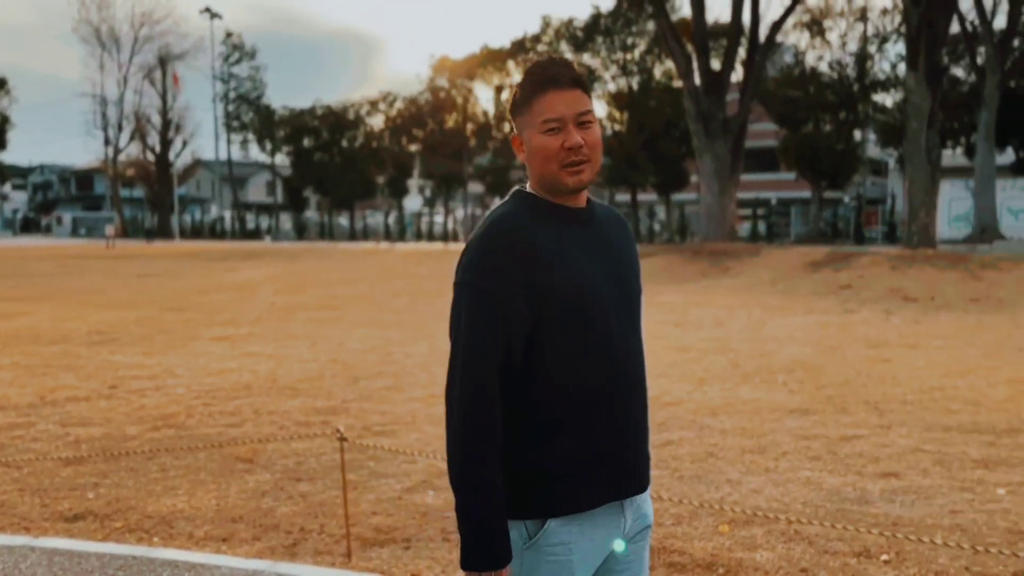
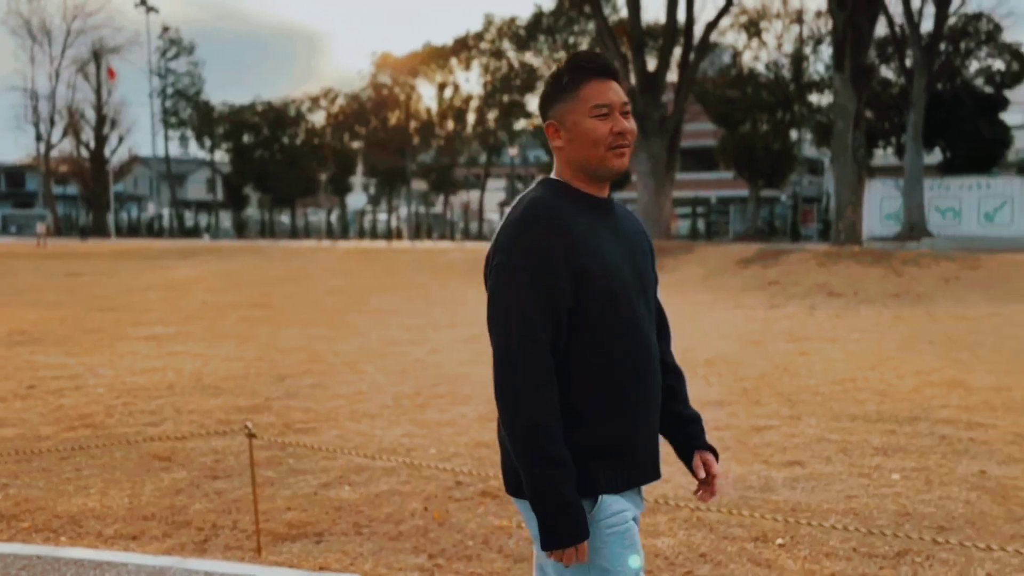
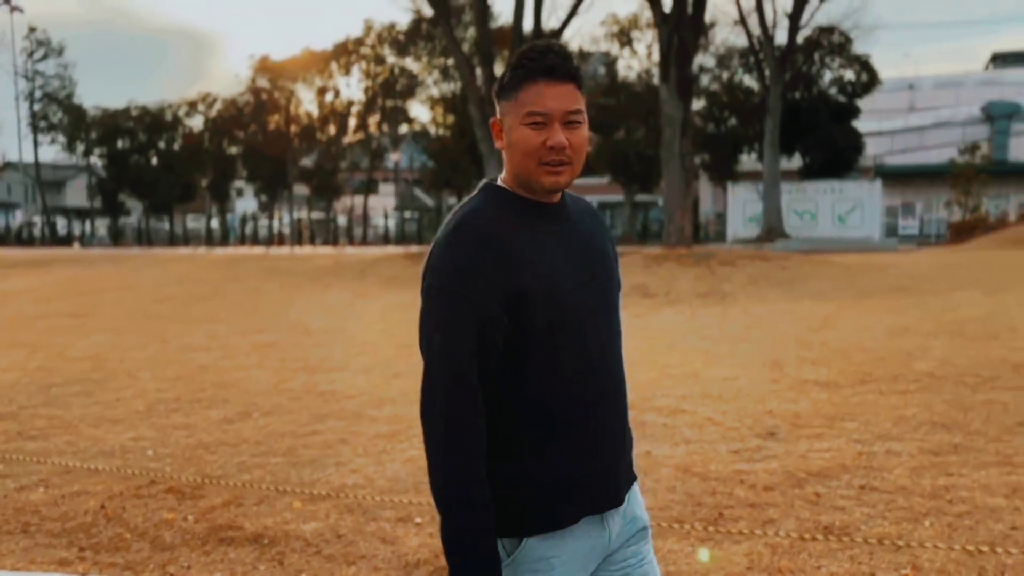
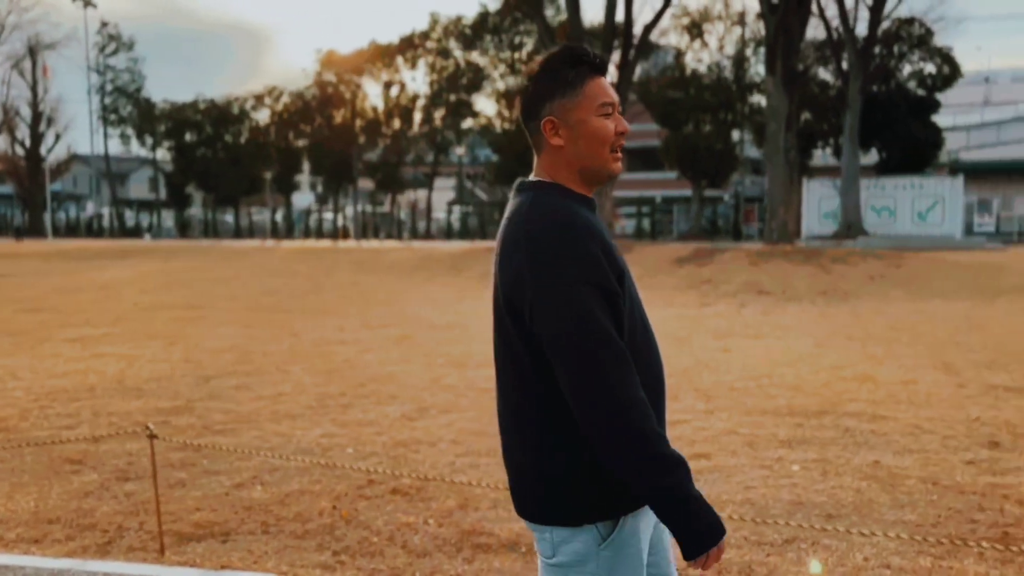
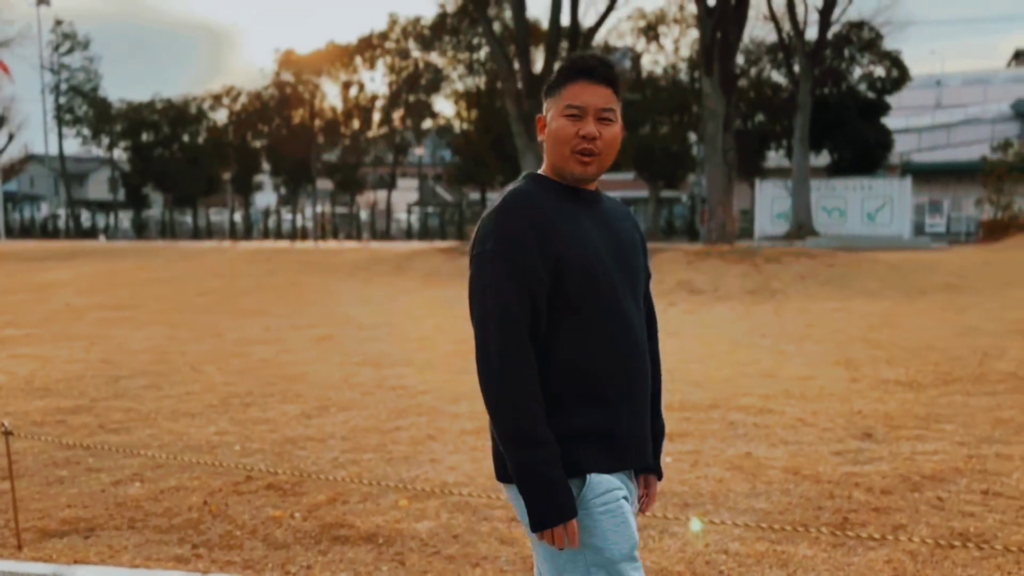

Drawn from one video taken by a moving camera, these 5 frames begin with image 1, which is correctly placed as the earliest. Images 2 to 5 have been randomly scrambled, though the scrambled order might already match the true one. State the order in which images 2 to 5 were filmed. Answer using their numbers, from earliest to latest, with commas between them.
2, 4, 5, 3
